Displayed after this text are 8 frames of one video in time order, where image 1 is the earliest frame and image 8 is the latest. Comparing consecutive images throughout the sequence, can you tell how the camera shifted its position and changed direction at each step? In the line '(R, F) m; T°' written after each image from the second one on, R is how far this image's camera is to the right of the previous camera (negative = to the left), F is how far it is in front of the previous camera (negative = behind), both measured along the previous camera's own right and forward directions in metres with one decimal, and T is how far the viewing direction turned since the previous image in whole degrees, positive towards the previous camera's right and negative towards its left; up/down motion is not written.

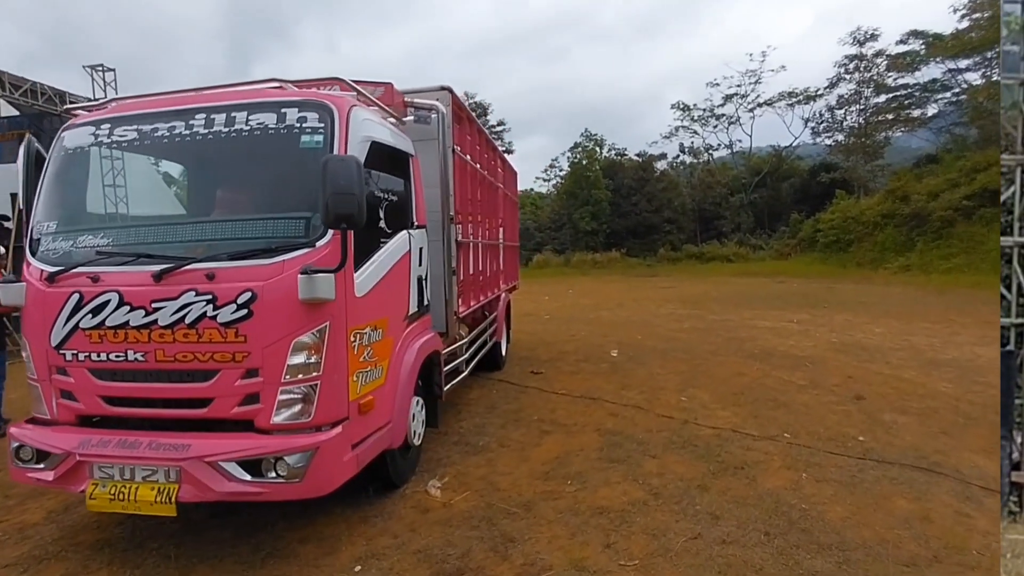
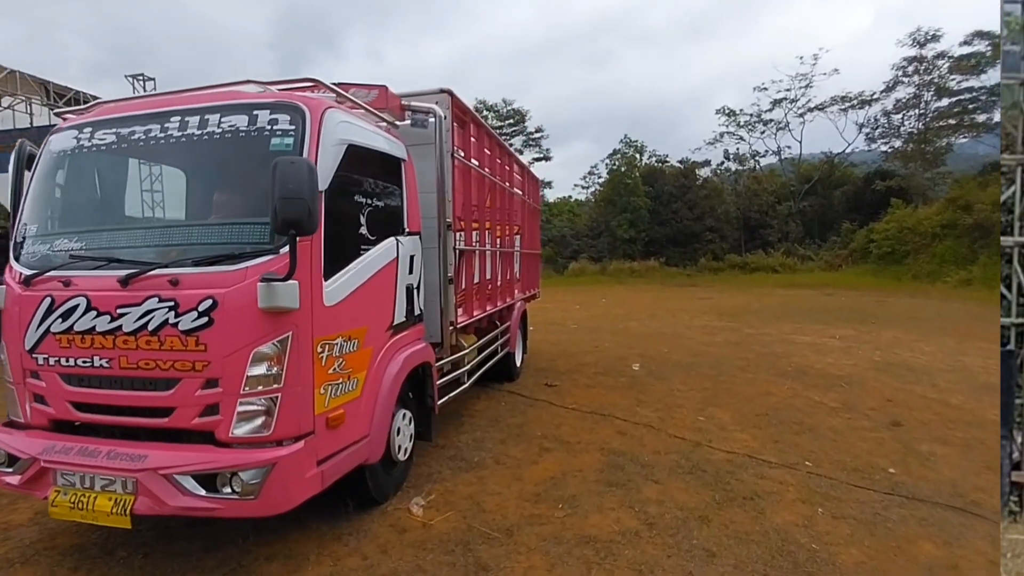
(+0.4, +0.2) m; -4°
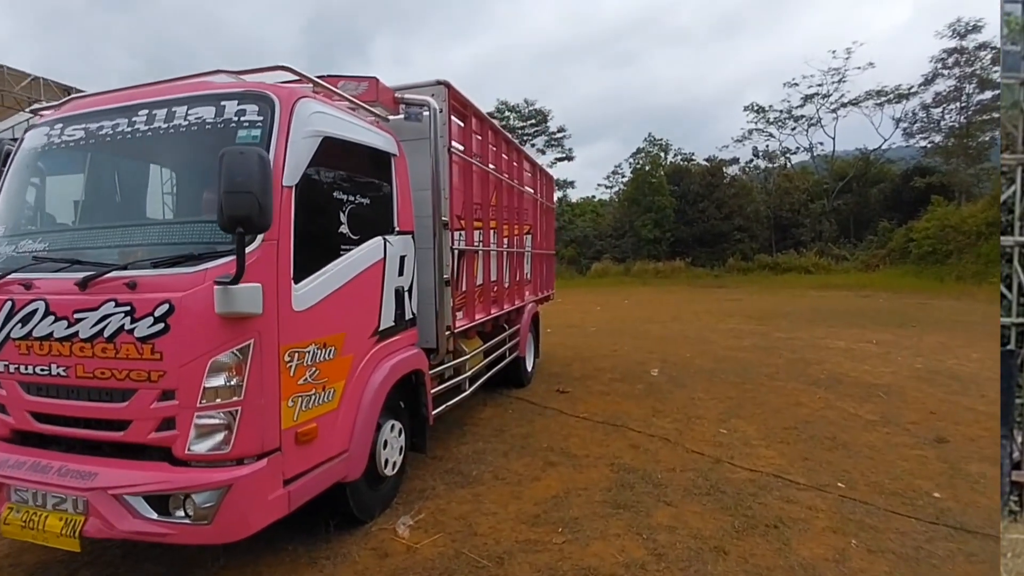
(+0.2, +0.3) m; -3°
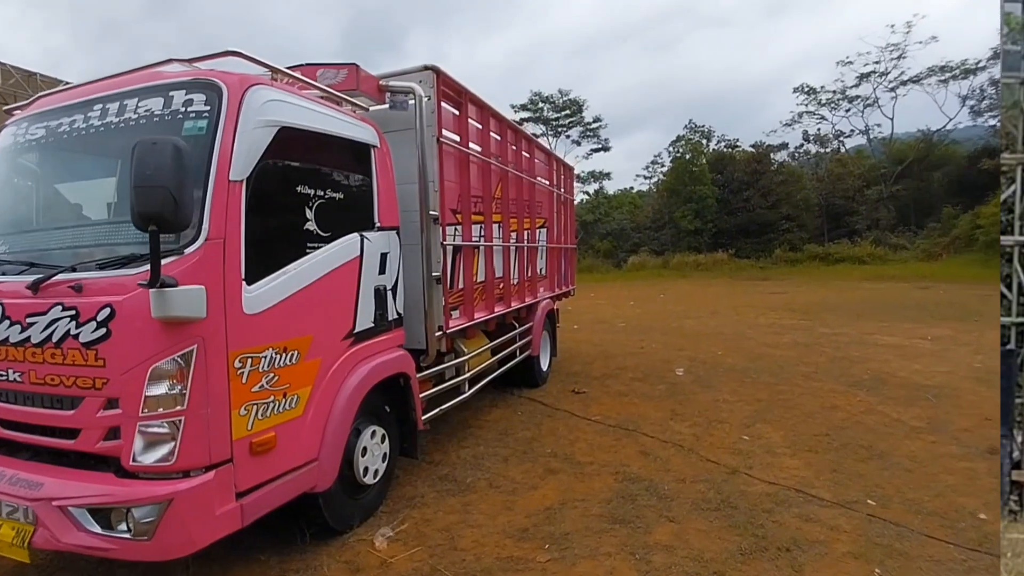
(+0.4, +0.3) m; -4°
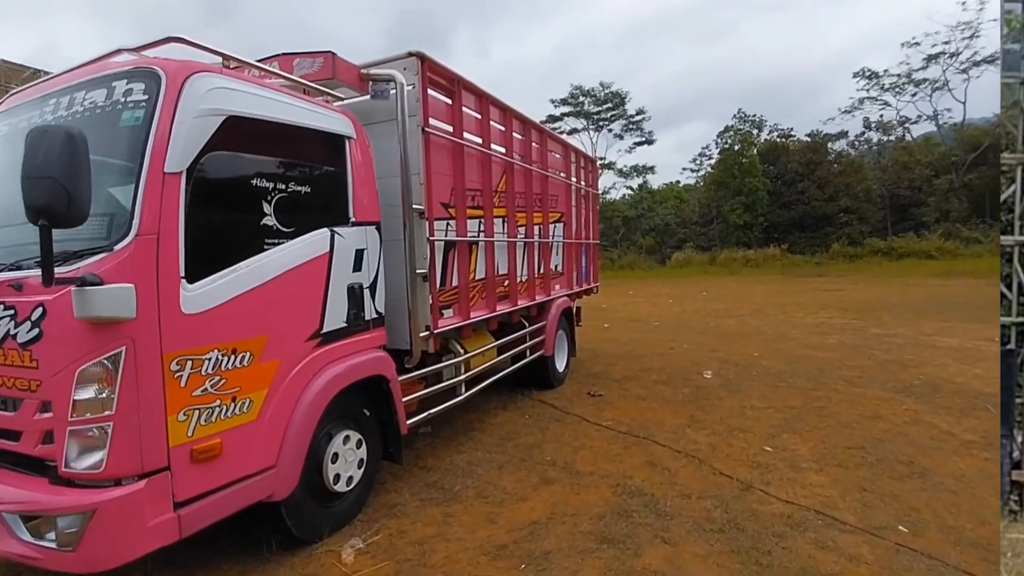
(+0.4, +0.3) m; -5°
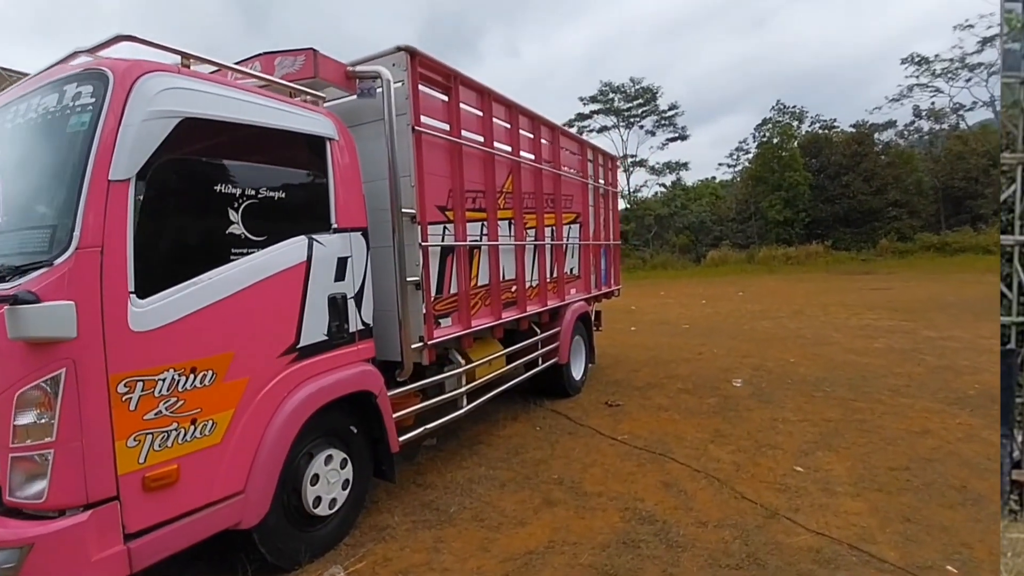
(+0.3, +0.3) m; -4°
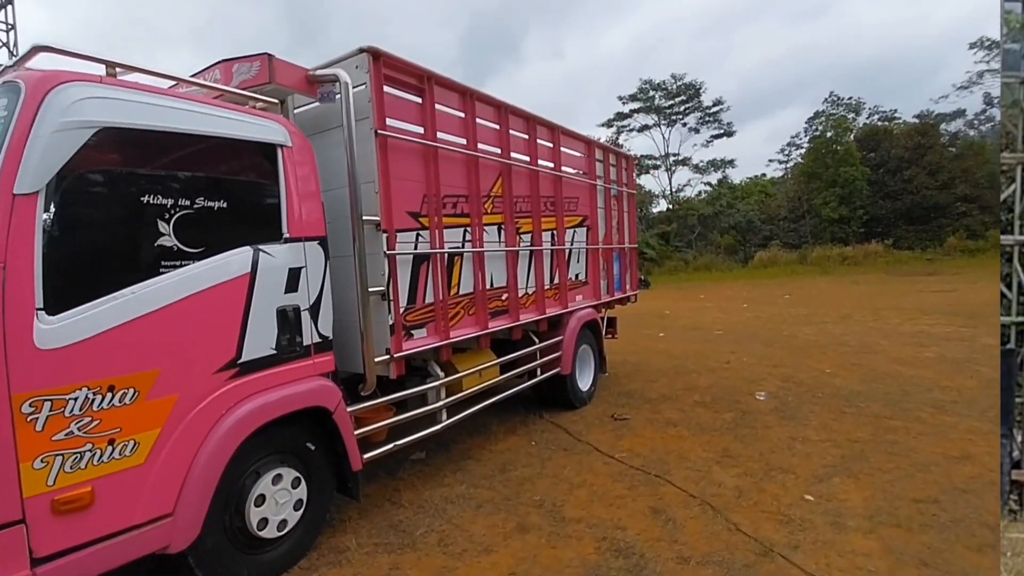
(+0.5, +0.3) m; -5°
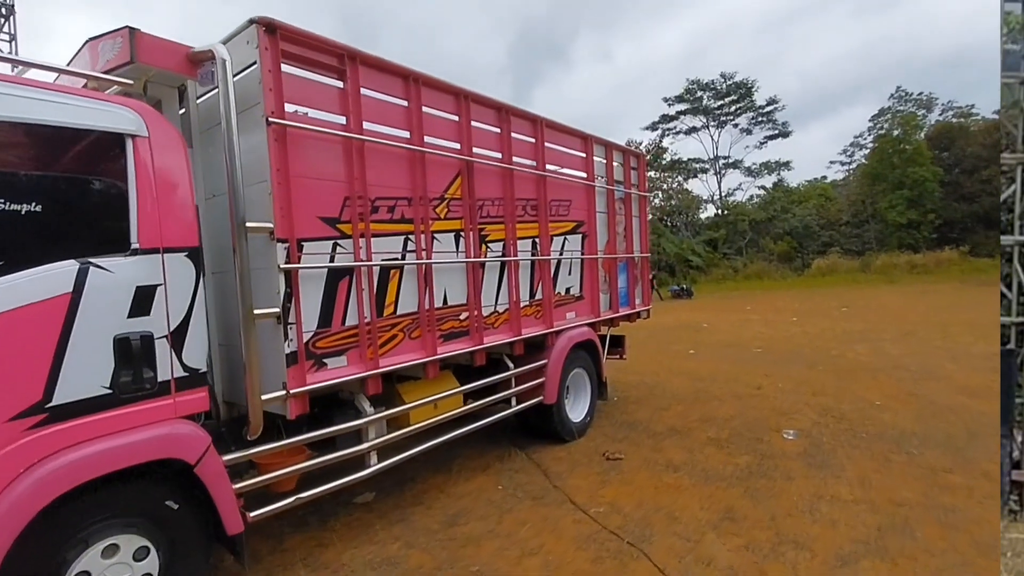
(+0.7, +0.8) m; -5°
